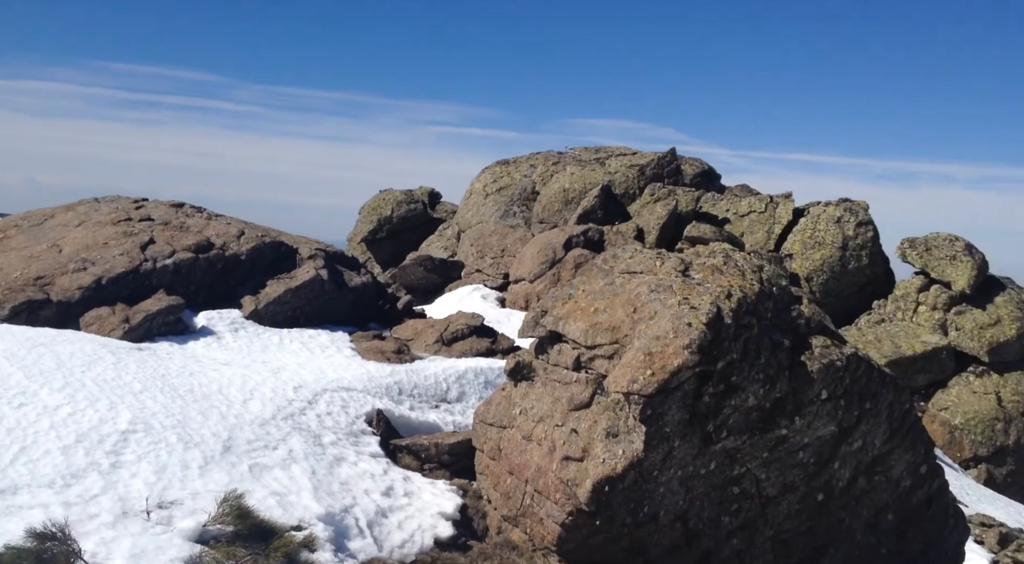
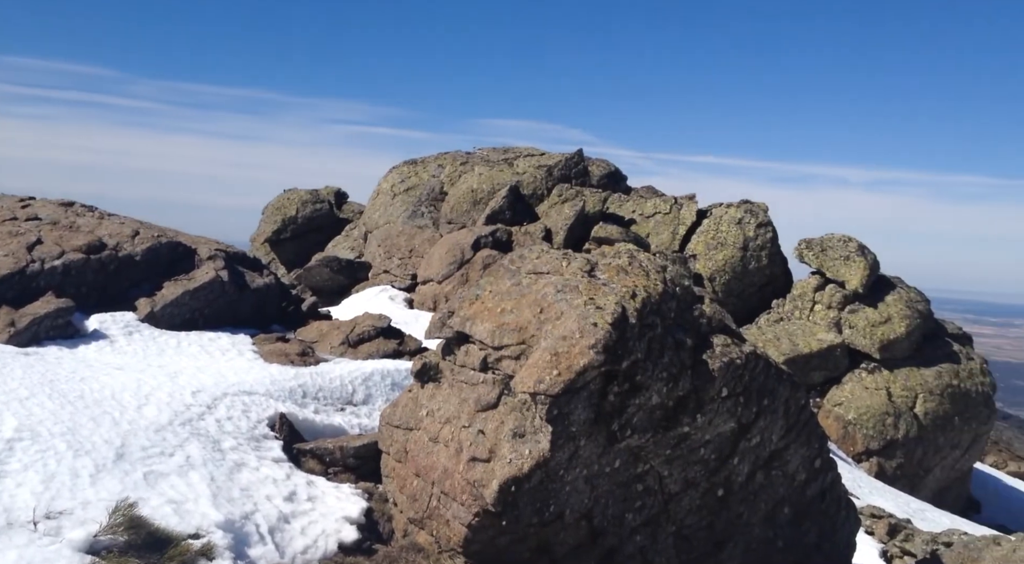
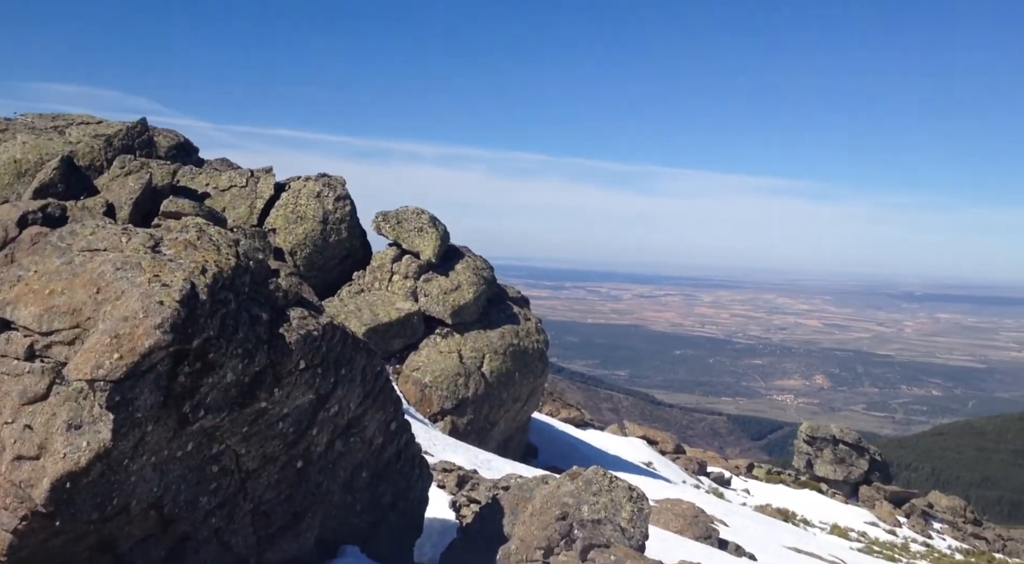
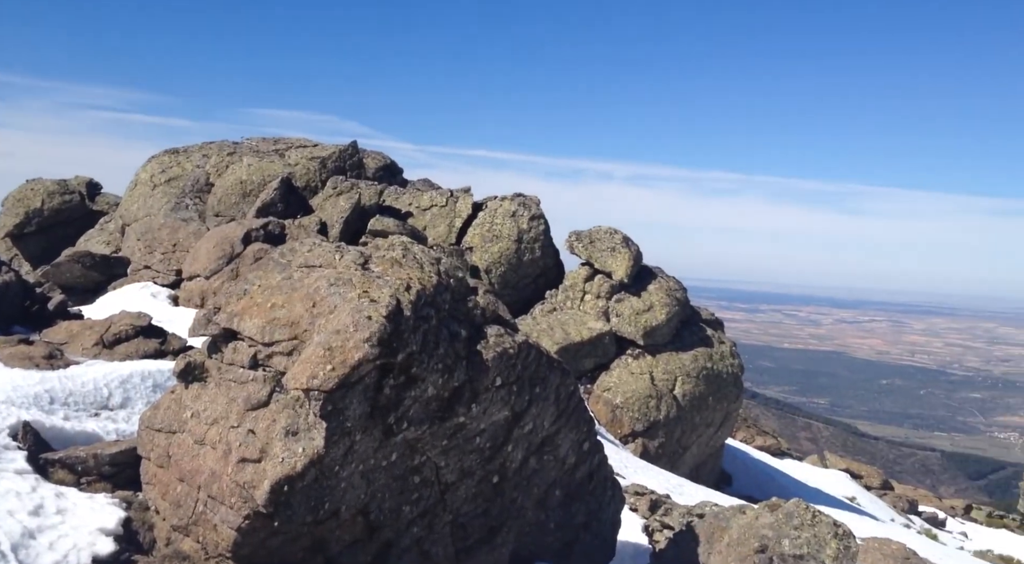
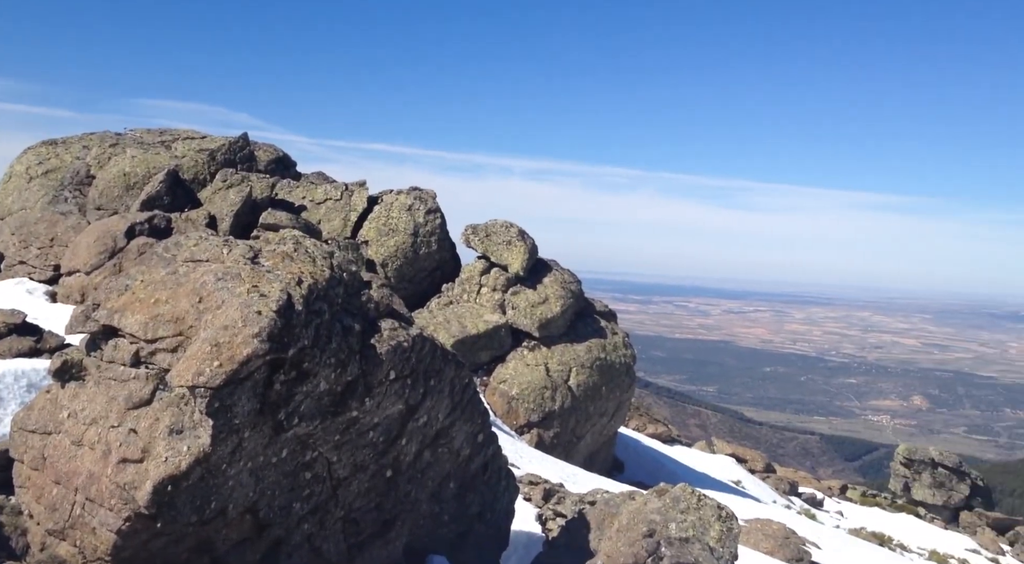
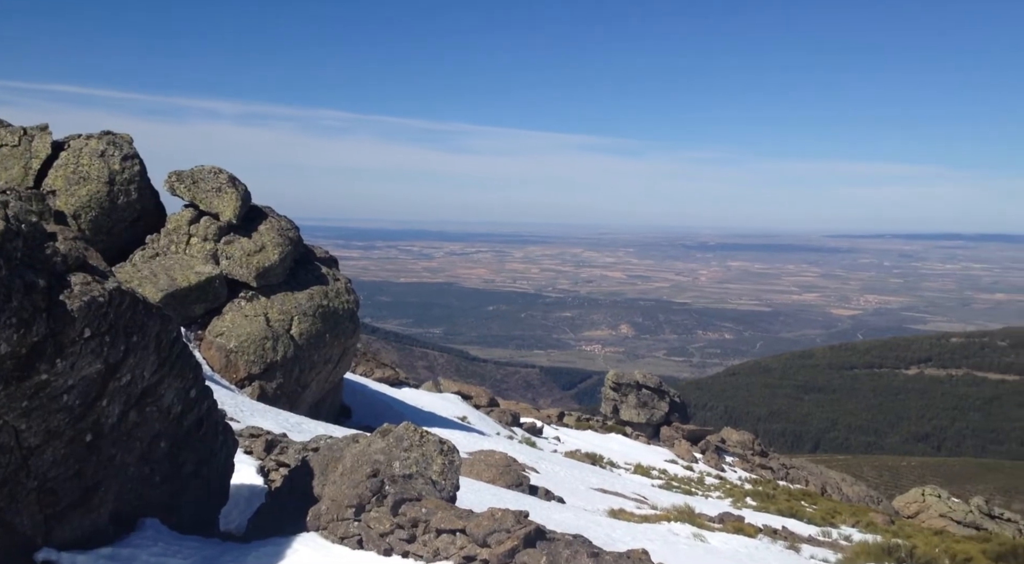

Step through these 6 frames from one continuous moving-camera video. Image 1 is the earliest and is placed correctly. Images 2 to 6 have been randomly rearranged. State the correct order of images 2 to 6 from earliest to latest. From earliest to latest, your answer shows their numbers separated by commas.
2, 4, 5, 3, 6
